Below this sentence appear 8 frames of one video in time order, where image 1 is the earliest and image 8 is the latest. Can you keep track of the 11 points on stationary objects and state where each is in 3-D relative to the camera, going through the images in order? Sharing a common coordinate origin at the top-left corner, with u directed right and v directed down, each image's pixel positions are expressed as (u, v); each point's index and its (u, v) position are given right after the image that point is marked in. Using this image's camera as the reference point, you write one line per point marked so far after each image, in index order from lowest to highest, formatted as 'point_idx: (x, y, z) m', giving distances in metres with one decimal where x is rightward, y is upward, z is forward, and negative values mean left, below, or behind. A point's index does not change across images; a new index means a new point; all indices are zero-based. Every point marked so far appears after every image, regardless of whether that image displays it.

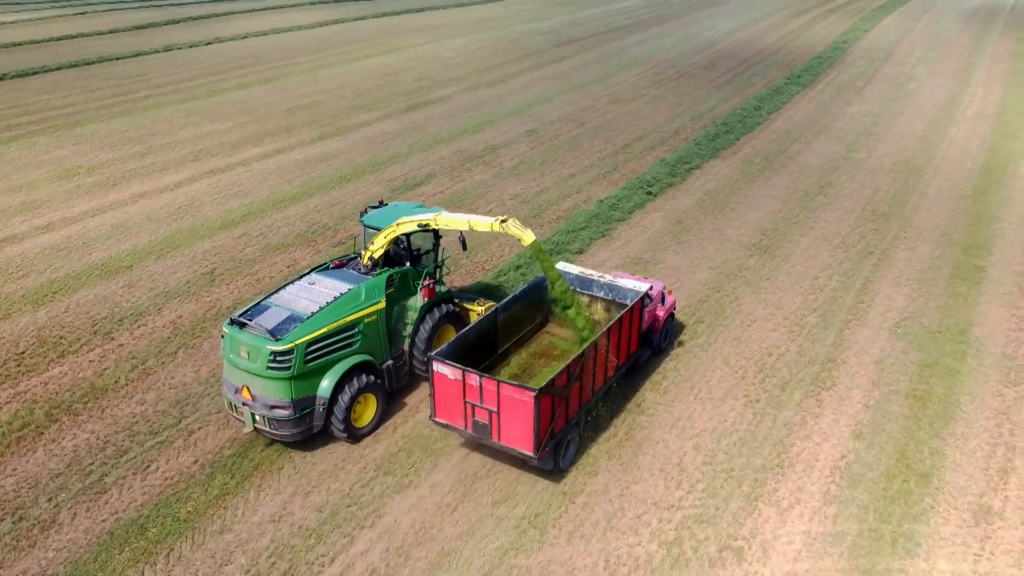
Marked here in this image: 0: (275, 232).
0: (-4.5, +1.1, +15.5) m
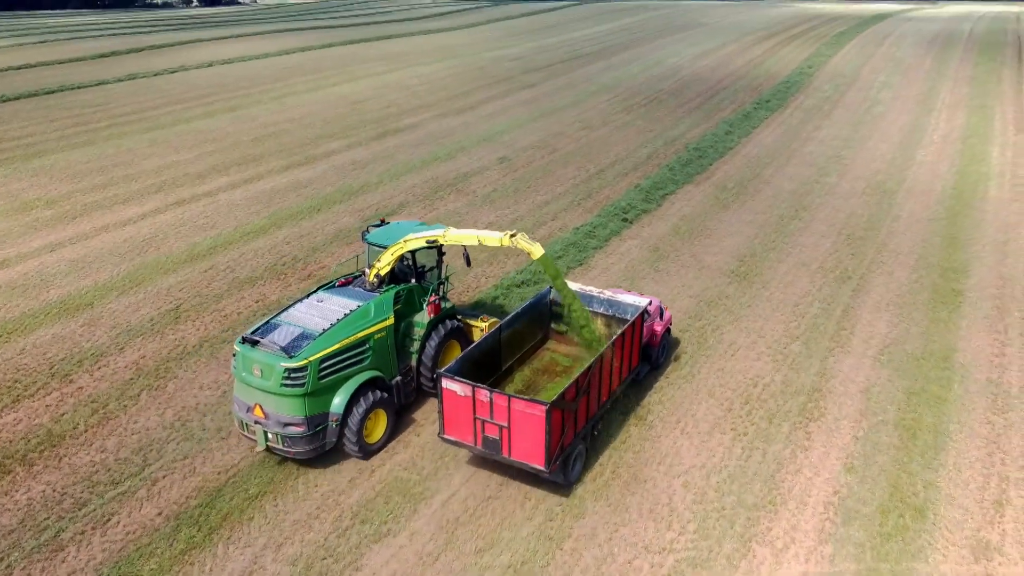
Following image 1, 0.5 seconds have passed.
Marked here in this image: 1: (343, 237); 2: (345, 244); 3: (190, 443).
0: (-5.0, +0.5, +15.0) m
1: (-3.5, +1.1, +16.8) m
2: (-3.4, +1.0, +16.4) m
3: (-3.5, -1.6, +8.8) m
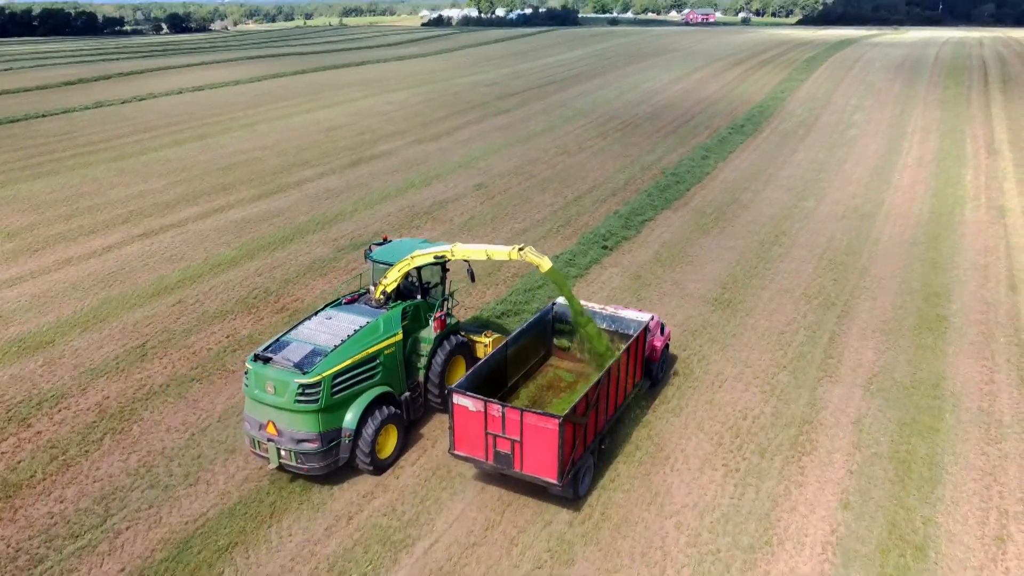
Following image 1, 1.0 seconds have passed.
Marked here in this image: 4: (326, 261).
0: (-5.3, -0.2, +14.4) m
1: (-3.9, +0.5, +16.3) m
2: (-3.8, +0.3, +15.9) m
3: (-3.6, -2.0, +8.2) m
4: (-3.8, +0.6, +16.8) m
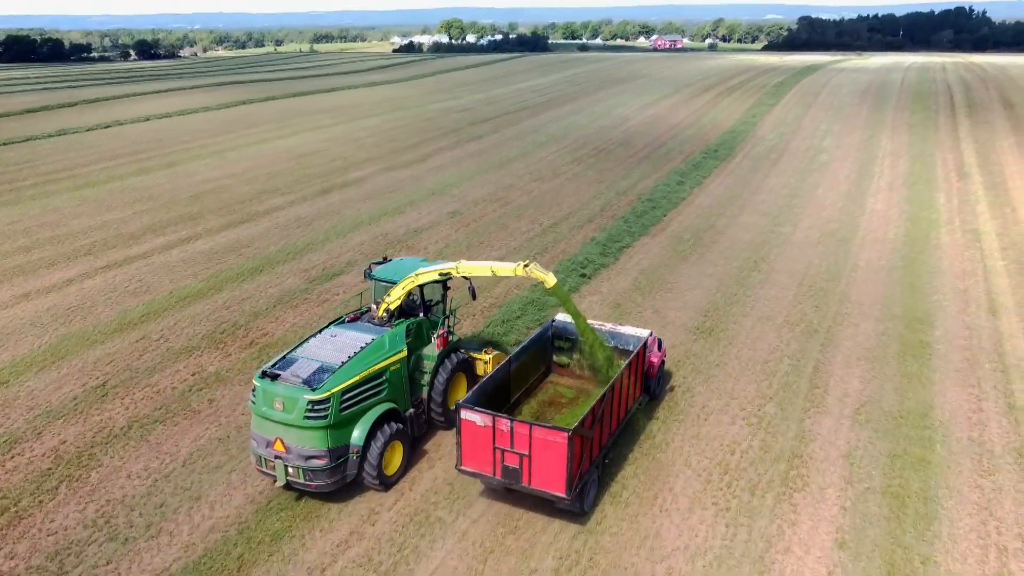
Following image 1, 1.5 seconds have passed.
0: (-5.7, -0.8, +13.7) m
1: (-4.4, -0.2, +15.7) m
2: (-4.2, -0.3, +15.3) m
3: (-3.7, -2.5, +7.5) m
4: (-4.3, -0.1, +16.2) m
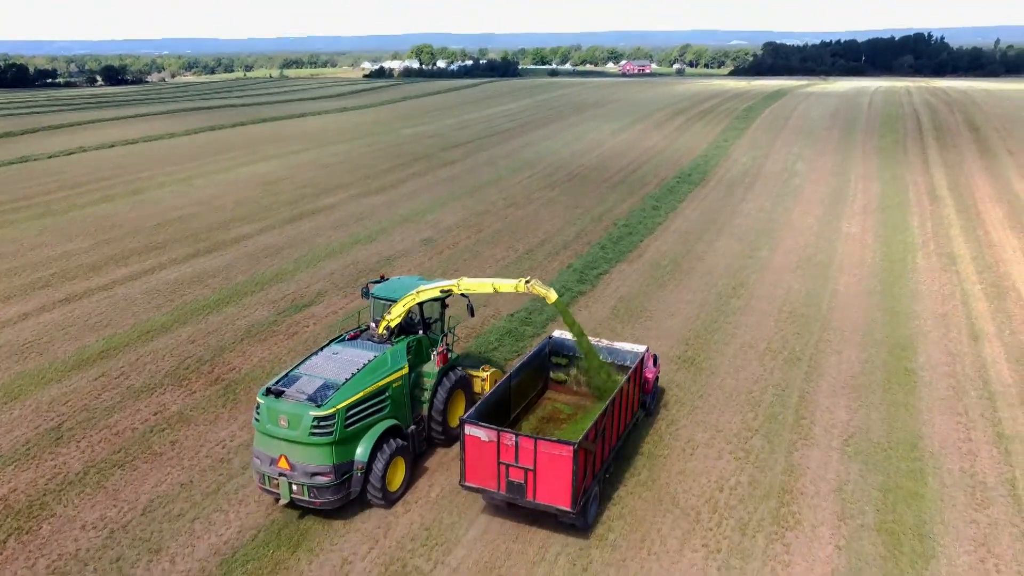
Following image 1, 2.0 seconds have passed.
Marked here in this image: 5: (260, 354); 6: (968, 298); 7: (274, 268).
0: (-6.0, -1.4, +13.0) m
1: (-4.8, -0.8, +15.1) m
2: (-4.6, -1.0, +14.6) m
3: (-3.8, -2.9, +6.8) m
4: (-4.7, -0.7, +15.5) m
5: (-4.3, -1.2, +13.9) m
6: (+10.9, -0.2, +19.3) m
7: (-5.8, +0.5, +19.5) m
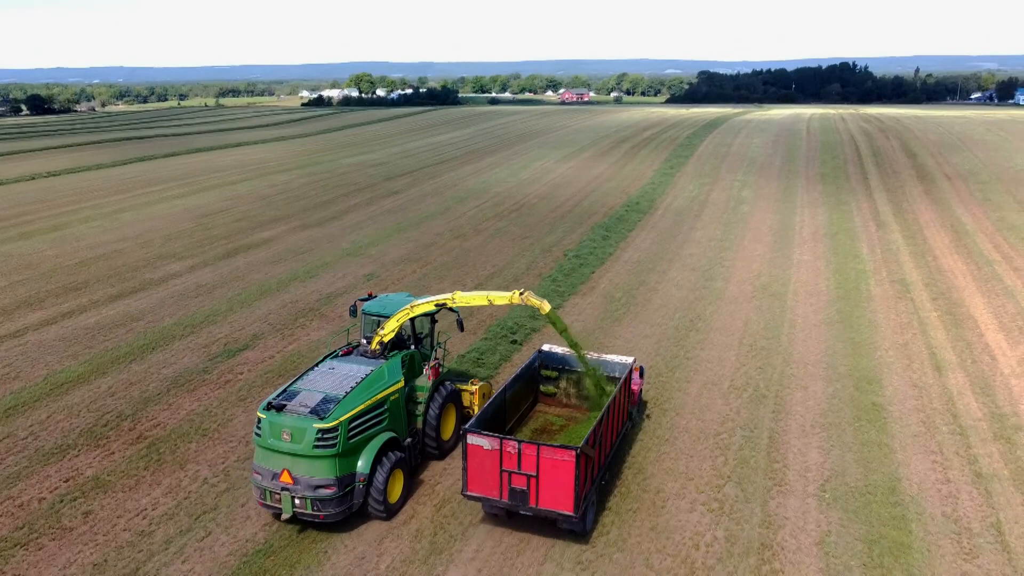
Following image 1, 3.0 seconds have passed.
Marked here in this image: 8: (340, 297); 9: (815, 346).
0: (-6.7, -2.2, +11.5) m
1: (-5.6, -1.7, +13.6) m
2: (-5.4, -1.8, +13.2) m
3: (-4.0, -3.4, +5.4) m
4: (-5.6, -1.6, +14.1) m
5: (-5.1, -2.0, +12.5) m
6: (+9.7, -0.9, +18.9) m
7: (-6.9, -0.5, +18.1) m
8: (-4.1, -0.3, +19.4) m
9: (+6.7, -1.3, +17.8) m
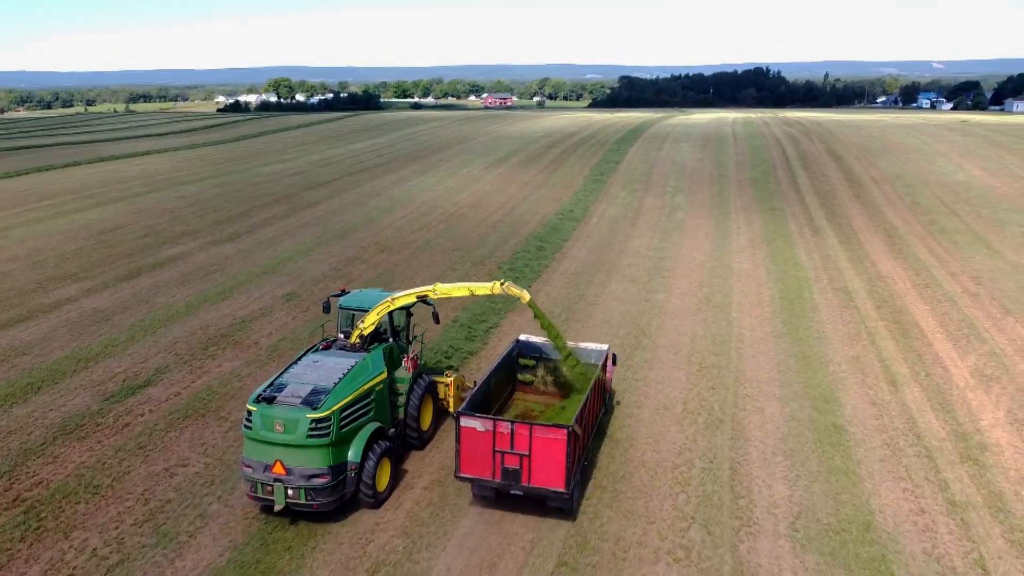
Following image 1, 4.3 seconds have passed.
0: (-7.3, -2.7, +9.4) m
1: (-6.5, -2.2, +11.6) m
2: (-6.2, -2.3, +11.2) m
3: (-4.1, -3.8, +3.5) m
4: (-6.5, -2.1, +12.1) m
5: (-5.8, -2.5, +10.5) m
6: (+8.3, -1.1, +18.3) m
7: (-8.2, -1.1, +15.9) m
8: (-5.6, -0.8, +17.5) m
9: (+5.4, -1.6, +16.9) m
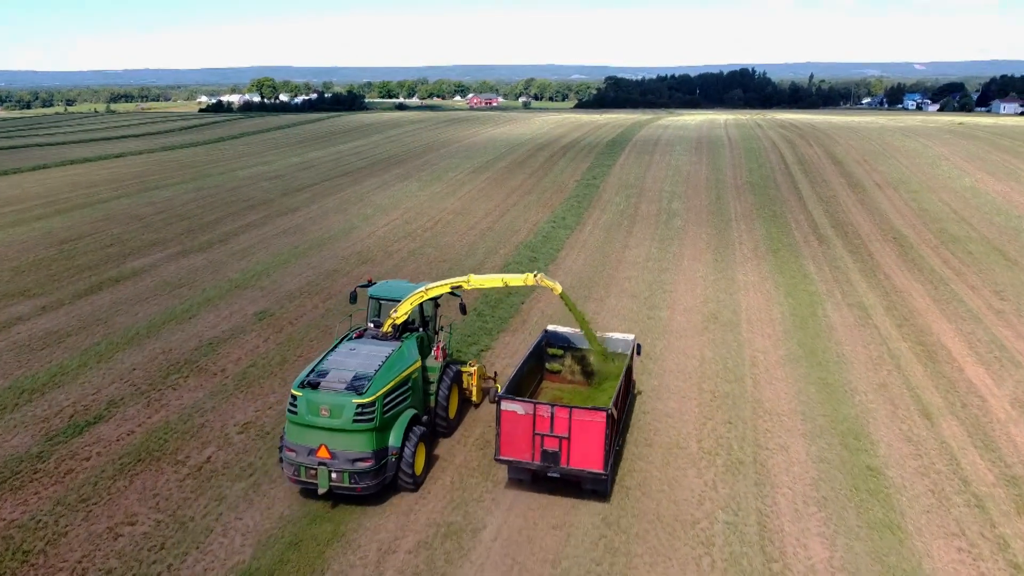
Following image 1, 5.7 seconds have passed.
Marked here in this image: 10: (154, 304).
0: (-7.3, -3.2, +7.5) m
1: (-6.5, -2.7, +9.7) m
2: (-6.2, -2.8, +9.3) m
3: (-4.0, -4.3, +1.7) m
4: (-6.5, -2.6, +10.2) m
5: (-5.8, -2.9, +8.7) m
6: (+8.2, -1.6, +16.7) m
7: (-8.3, -1.6, +14.0) m
8: (-5.7, -1.3, +15.7) m
9: (+5.3, -2.1, +15.2) m
10: (-8.0, -0.6, +17.7) m
